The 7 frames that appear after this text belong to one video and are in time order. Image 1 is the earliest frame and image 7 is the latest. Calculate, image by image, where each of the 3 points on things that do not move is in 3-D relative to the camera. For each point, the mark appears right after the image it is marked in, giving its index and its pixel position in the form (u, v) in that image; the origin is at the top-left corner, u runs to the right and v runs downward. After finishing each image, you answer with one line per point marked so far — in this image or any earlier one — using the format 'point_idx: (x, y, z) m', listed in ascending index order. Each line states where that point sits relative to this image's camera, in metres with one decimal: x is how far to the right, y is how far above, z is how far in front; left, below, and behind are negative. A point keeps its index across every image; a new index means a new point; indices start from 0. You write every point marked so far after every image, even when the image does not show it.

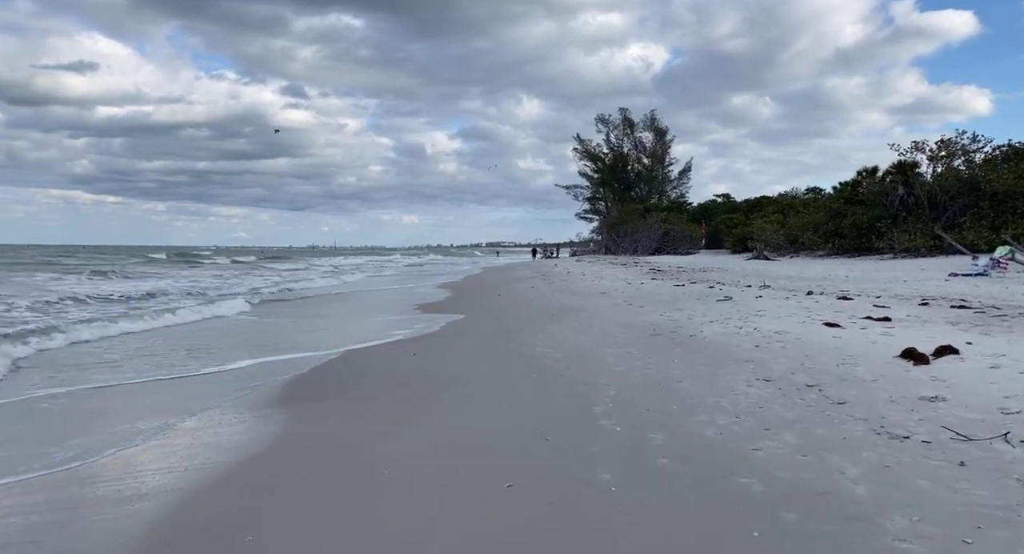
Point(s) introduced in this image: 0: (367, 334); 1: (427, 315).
0: (-2.2, -1.0, +11.1) m
1: (-1.7, -0.8, +13.6) m
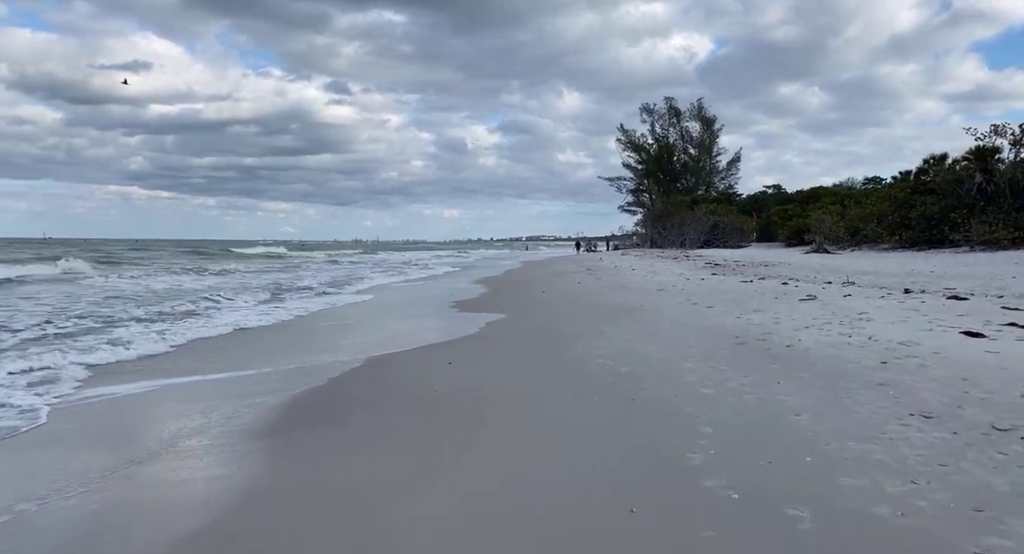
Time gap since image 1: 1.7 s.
0: (-1.5, -0.9, +9.9) m
1: (-0.9, -0.7, +12.4) m
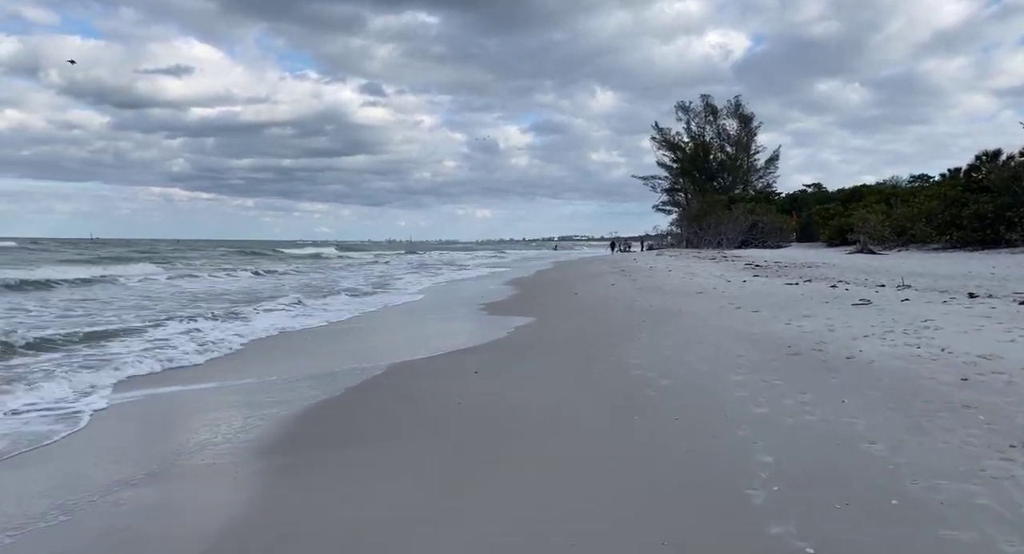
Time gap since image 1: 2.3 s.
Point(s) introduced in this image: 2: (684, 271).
0: (-1.1, -0.9, +9.5) m
1: (-0.3, -0.7, +11.9) m
2: (+4.7, +0.1, +18.4) m
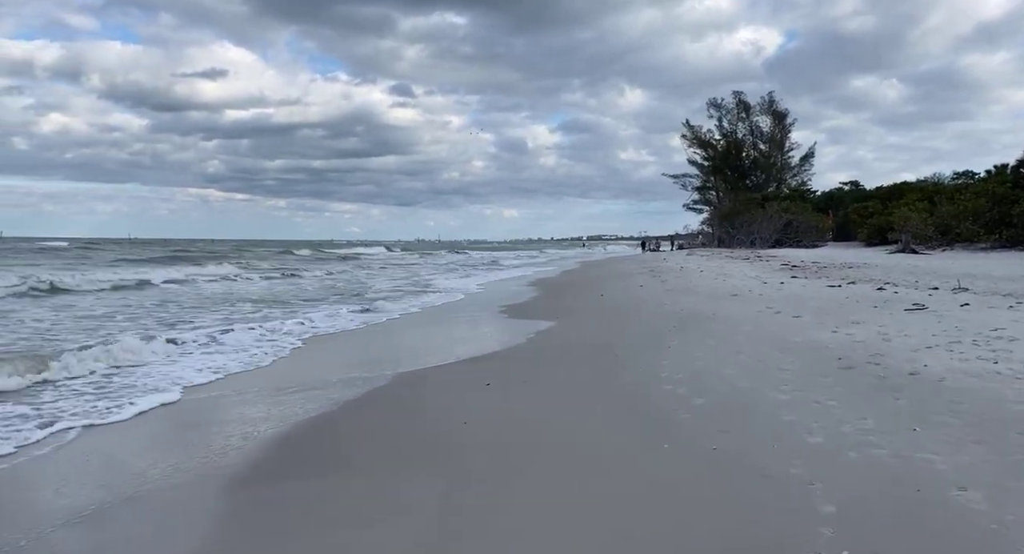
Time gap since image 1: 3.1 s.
0: (-0.8, -0.9, +8.9) m
1: (0.0, -0.7, +11.3) m
2: (+5.3, +0.1, +17.6) m
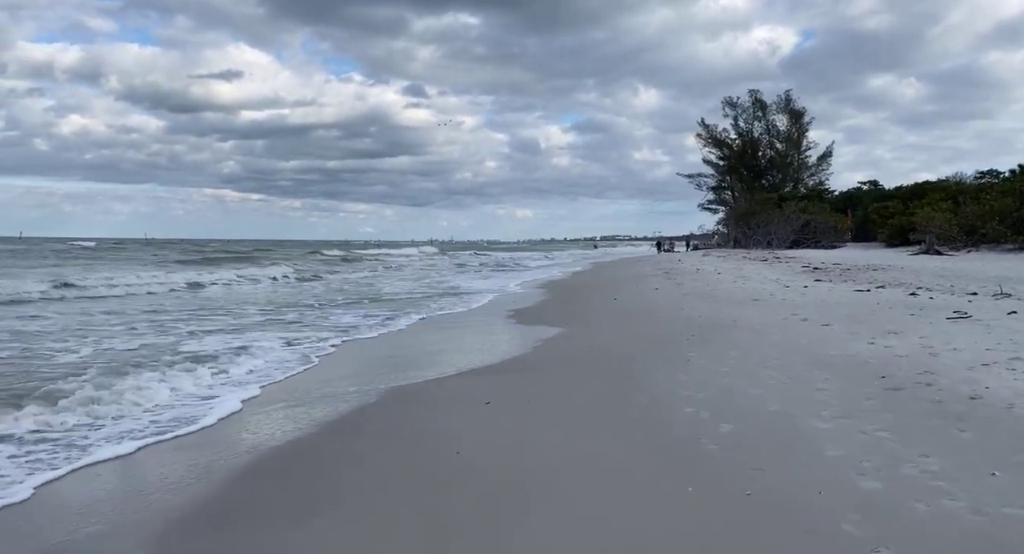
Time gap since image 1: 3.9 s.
0: (-0.8, -1.0, +8.3) m
1: (+0.2, -0.8, +10.7) m
2: (+5.5, +0.1, +16.9) m
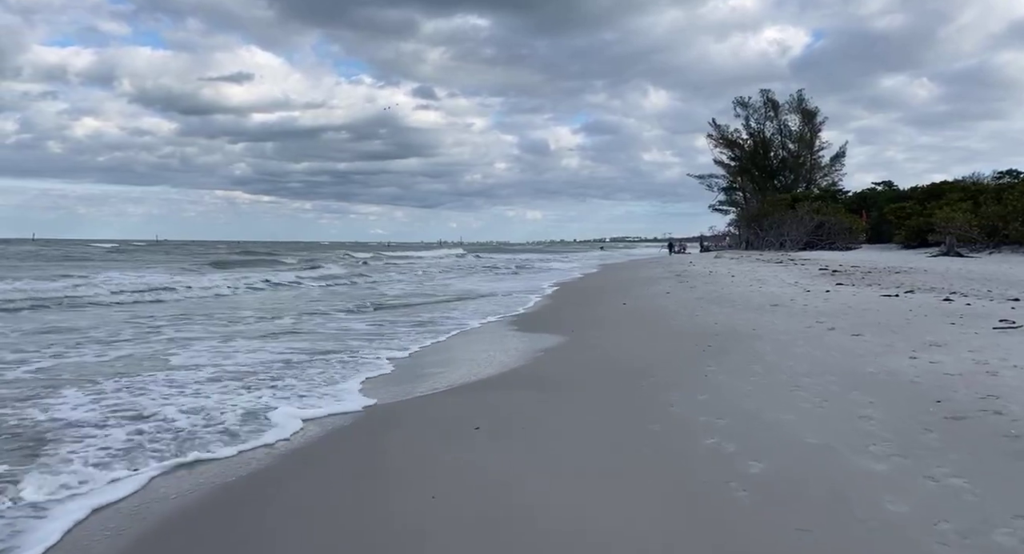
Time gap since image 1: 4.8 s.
0: (-0.8, -1.0, +7.6) m
1: (+0.2, -0.8, +10.0) m
2: (+5.6, 0.0, +16.1) m
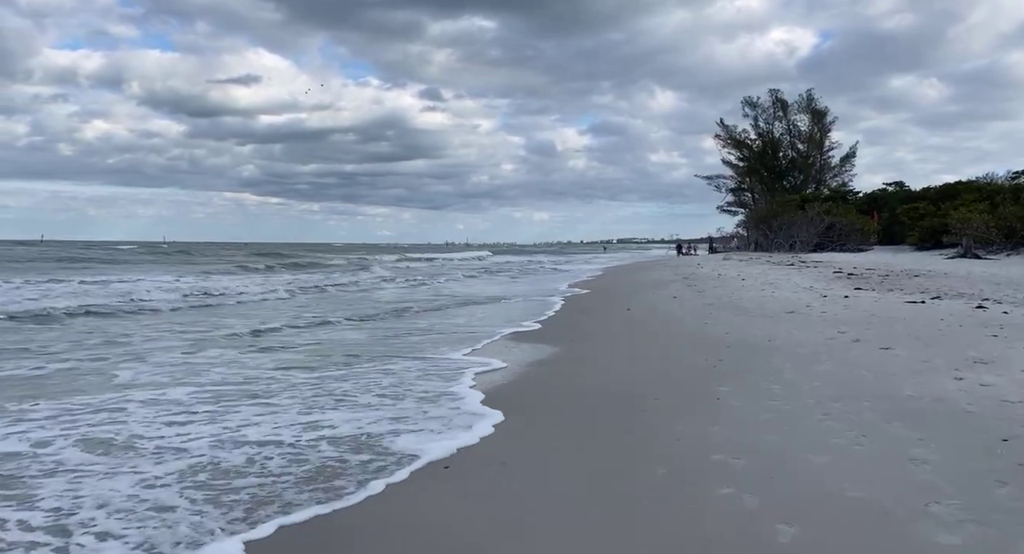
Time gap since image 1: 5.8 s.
0: (-0.9, -1.1, +6.9) m
1: (+0.1, -0.9, +9.2) m
2: (+5.6, -0.1, +15.3) m
